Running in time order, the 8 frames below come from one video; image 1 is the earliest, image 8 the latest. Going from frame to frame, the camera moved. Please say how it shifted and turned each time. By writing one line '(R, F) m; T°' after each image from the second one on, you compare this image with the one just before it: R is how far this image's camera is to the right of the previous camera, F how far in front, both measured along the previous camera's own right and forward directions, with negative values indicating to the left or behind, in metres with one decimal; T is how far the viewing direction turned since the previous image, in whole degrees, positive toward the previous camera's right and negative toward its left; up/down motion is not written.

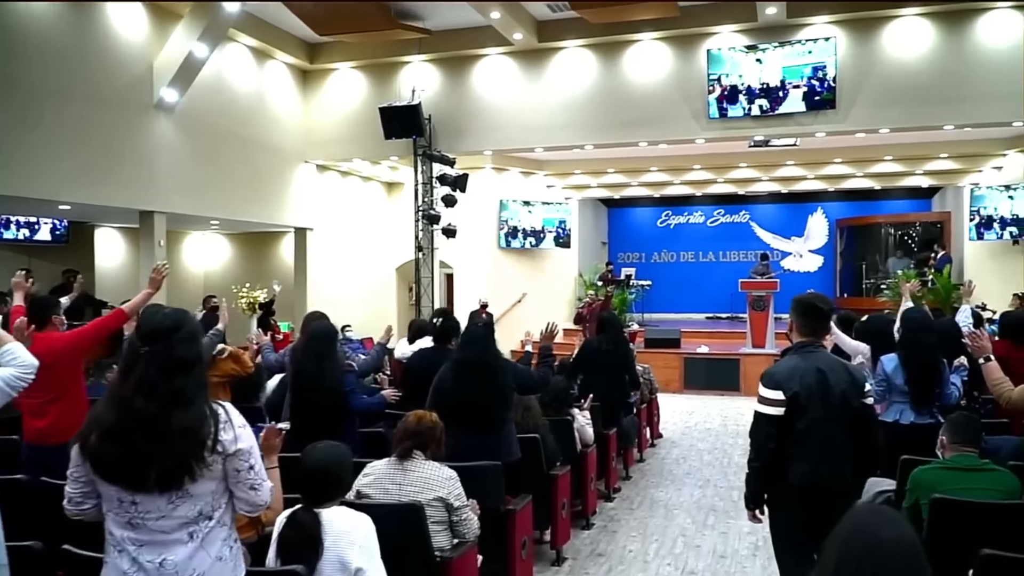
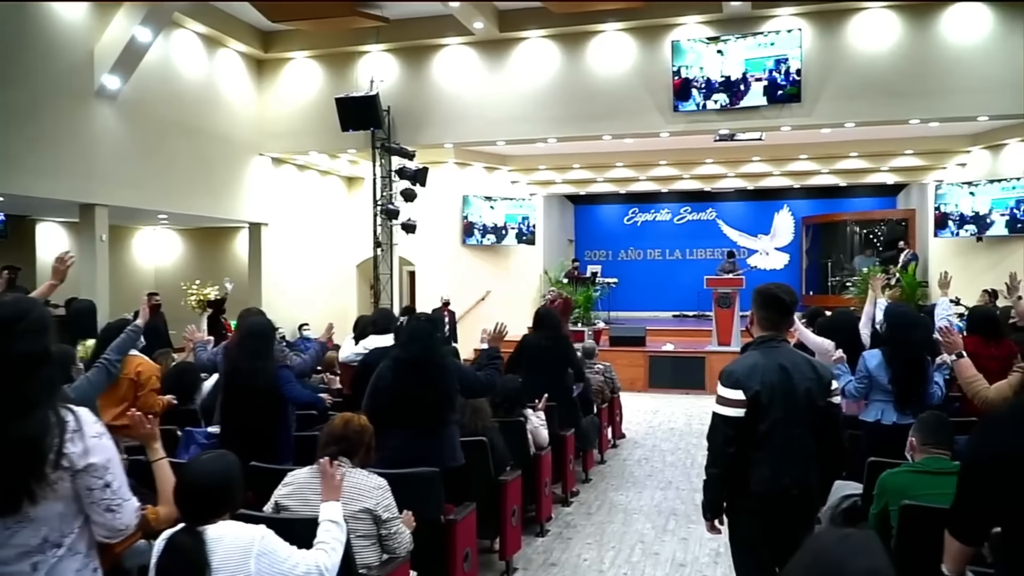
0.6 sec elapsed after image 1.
(+0.1, +0.2) m; +2°
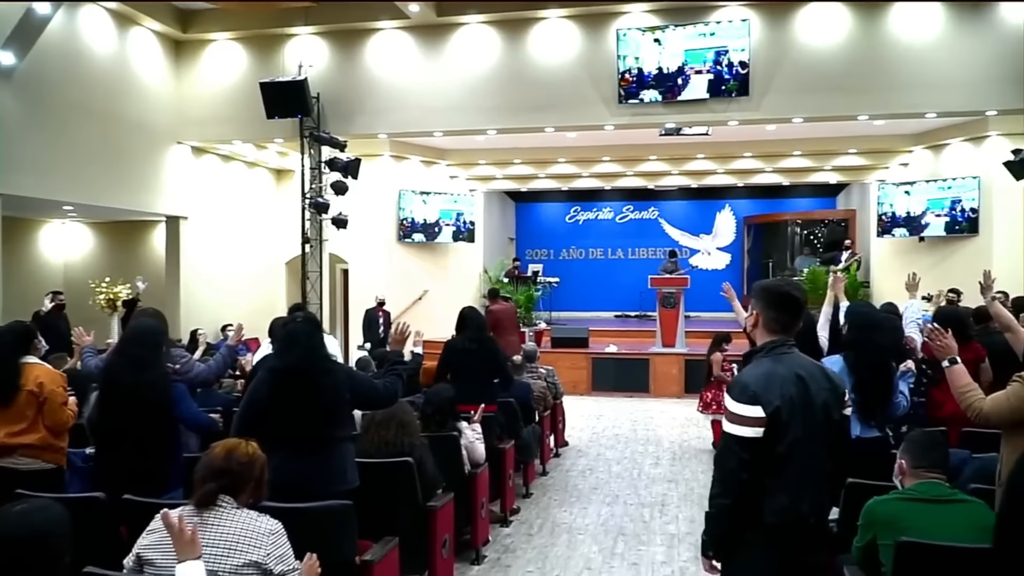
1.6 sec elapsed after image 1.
(0.0, +0.5) m; +4°
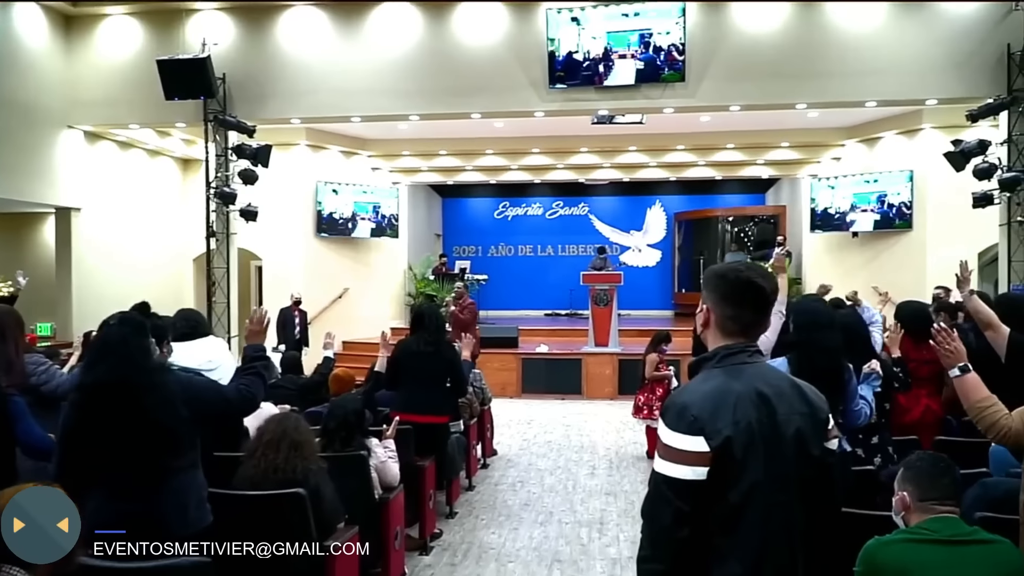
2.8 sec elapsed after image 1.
(0.0, +0.6) m; +5°
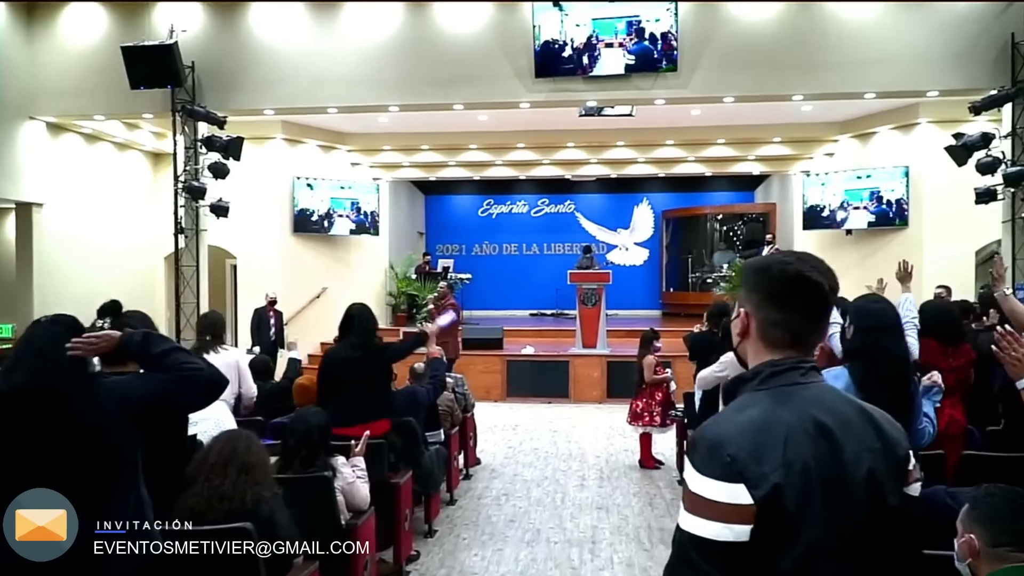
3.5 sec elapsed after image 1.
(0.0, +0.4) m; +1°
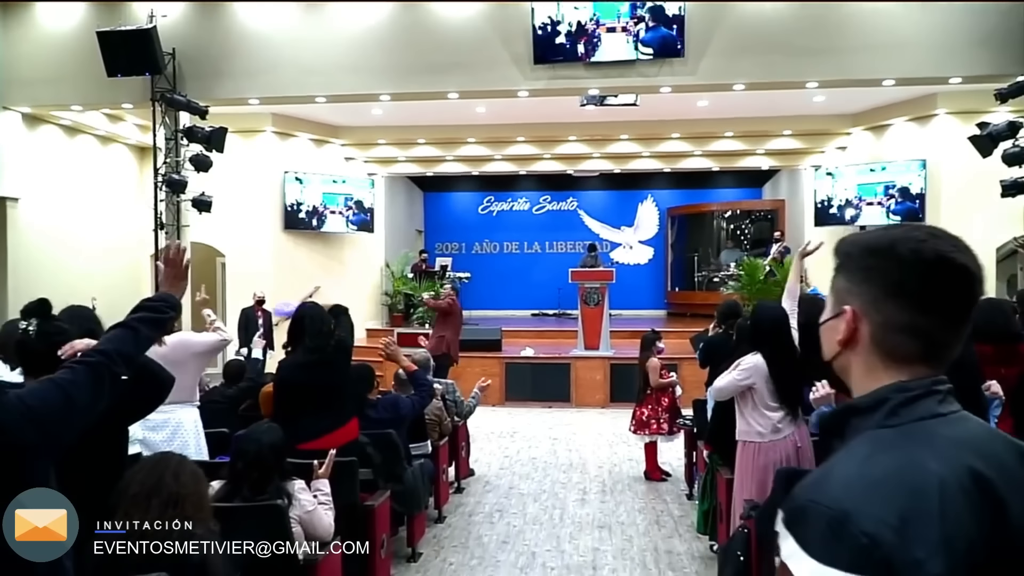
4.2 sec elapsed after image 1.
(+0.1, +0.4) m; 0°
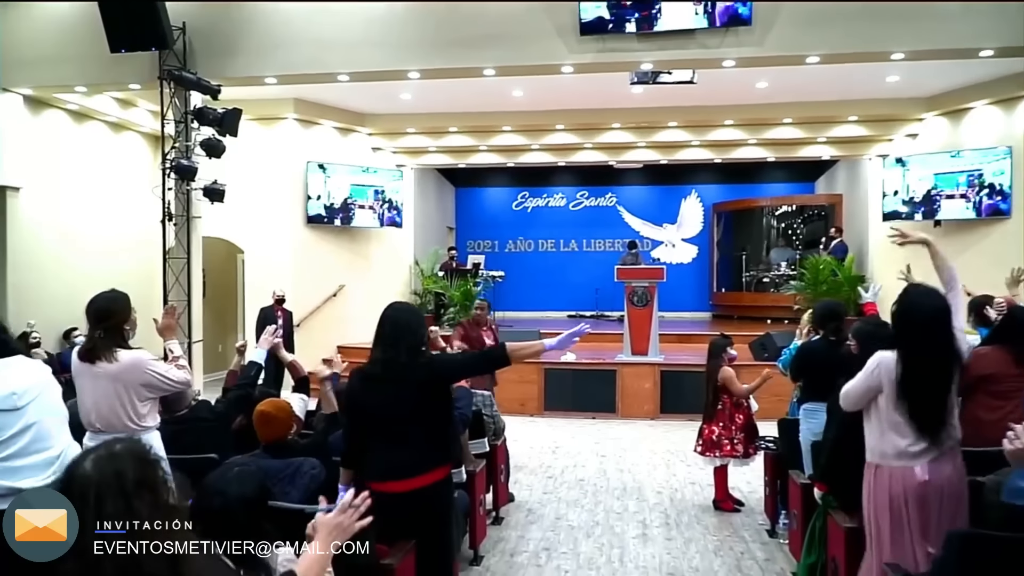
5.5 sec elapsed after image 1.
(-0.1, +0.8) m; -2°
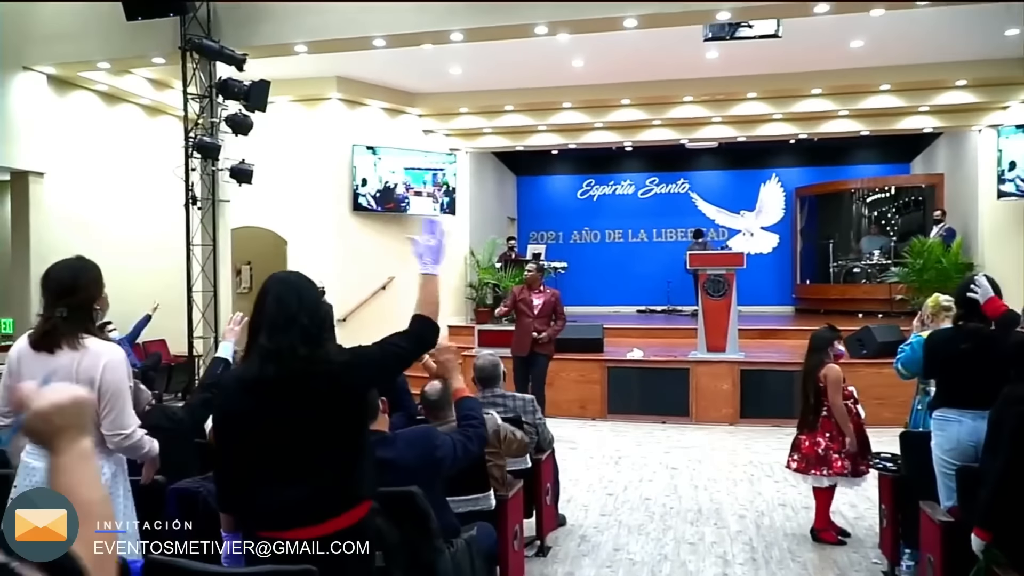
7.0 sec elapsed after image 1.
(+0.1, +0.8) m; -5°
